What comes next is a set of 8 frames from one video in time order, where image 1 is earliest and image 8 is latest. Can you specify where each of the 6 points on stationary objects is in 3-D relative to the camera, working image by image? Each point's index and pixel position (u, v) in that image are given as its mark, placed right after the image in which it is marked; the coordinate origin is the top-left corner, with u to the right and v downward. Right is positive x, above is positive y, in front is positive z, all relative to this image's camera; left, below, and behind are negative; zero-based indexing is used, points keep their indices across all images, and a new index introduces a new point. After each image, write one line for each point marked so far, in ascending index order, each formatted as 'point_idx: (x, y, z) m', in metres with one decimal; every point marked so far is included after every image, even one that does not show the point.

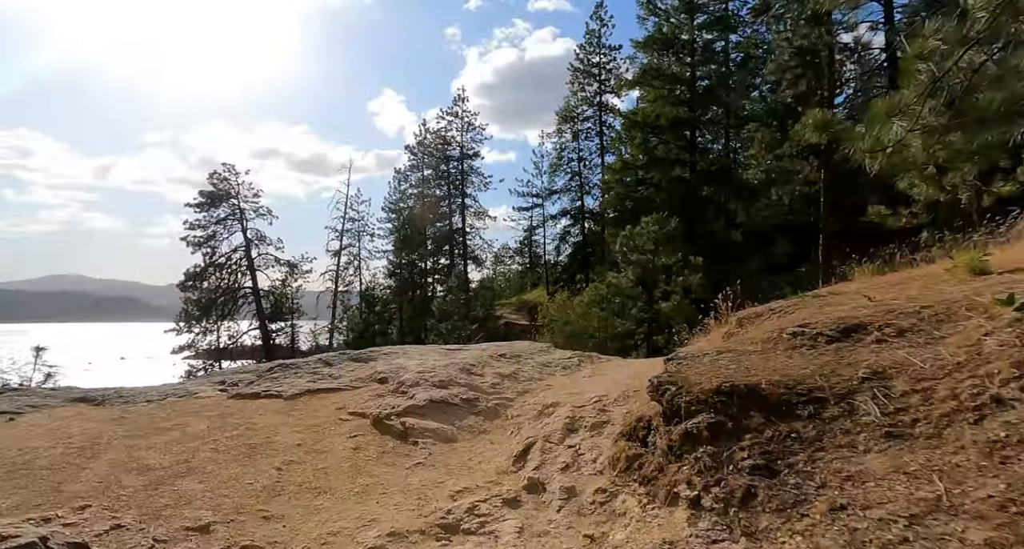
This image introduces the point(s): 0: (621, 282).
0: (+2.4, -0.3, +13.1) m
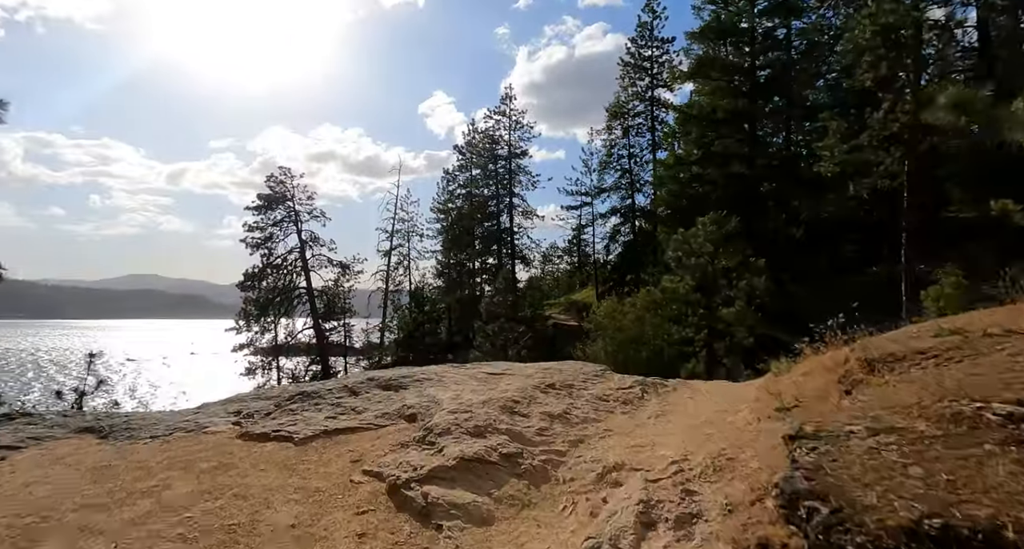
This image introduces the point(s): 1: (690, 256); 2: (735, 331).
0: (+3.5, -0.3, +12.3) m
1: (+3.8, +0.4, +12.3) m
2: (+4.5, -1.1, +11.9) m
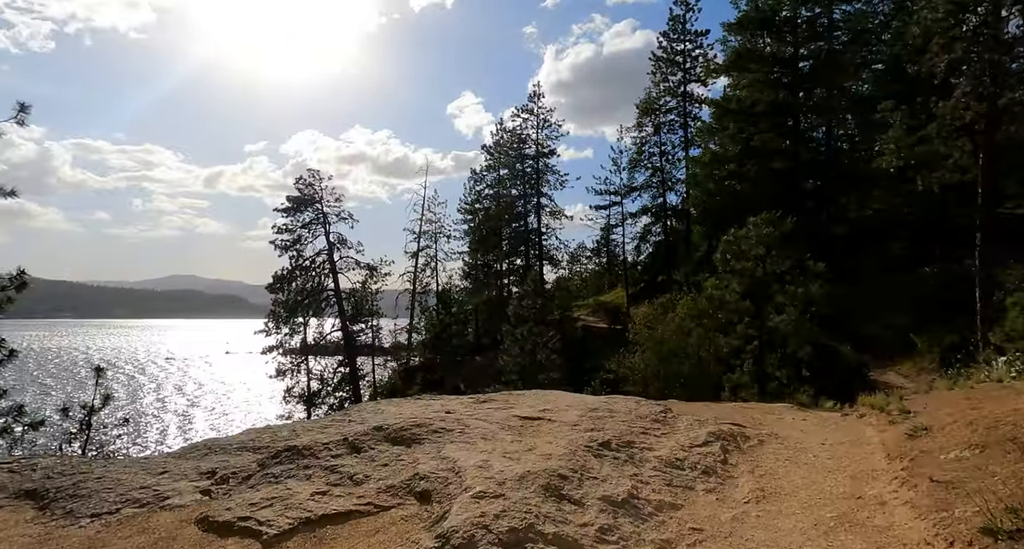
0: (+4.0, -0.4, +11.3) m
1: (+4.4, +0.3, +11.4) m
2: (+5.1, -1.2, +10.9) m
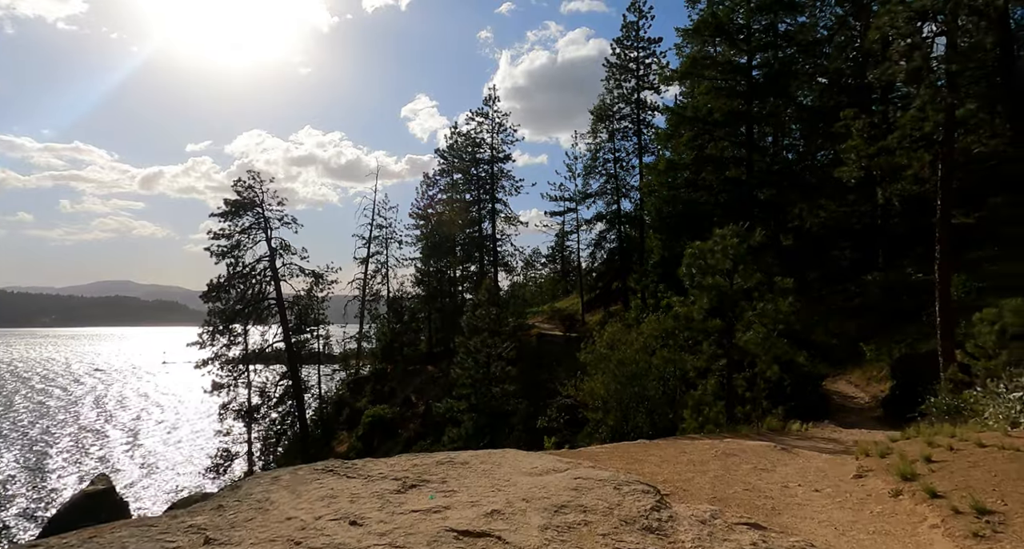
0: (+3.2, -0.7, +10.6) m
1: (+3.5, 0.0, +10.7) m
2: (+4.3, -1.5, +10.3) m
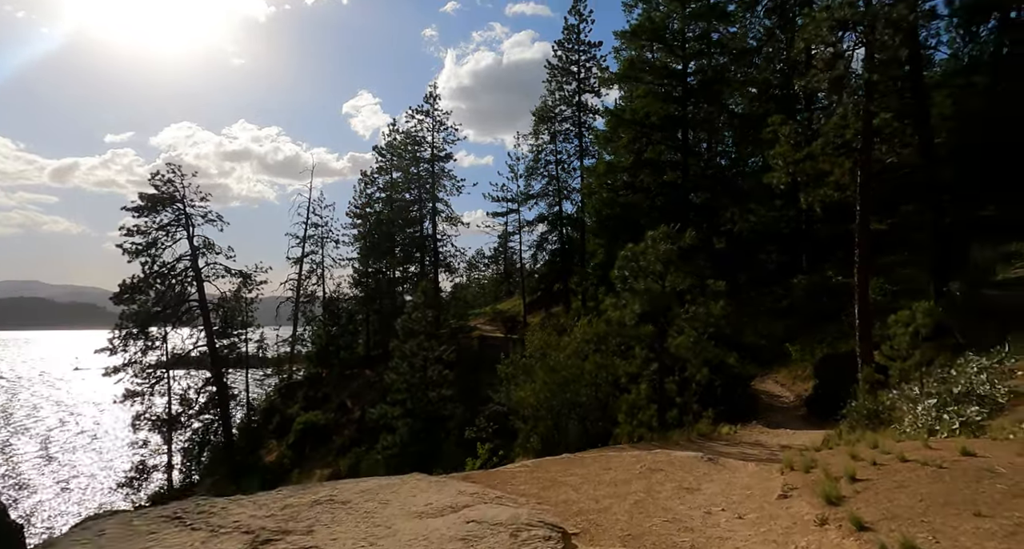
0: (+1.9, -0.8, +10.4) m
1: (+2.2, -0.1, +10.6) m
2: (+3.0, -1.5, +10.2) m
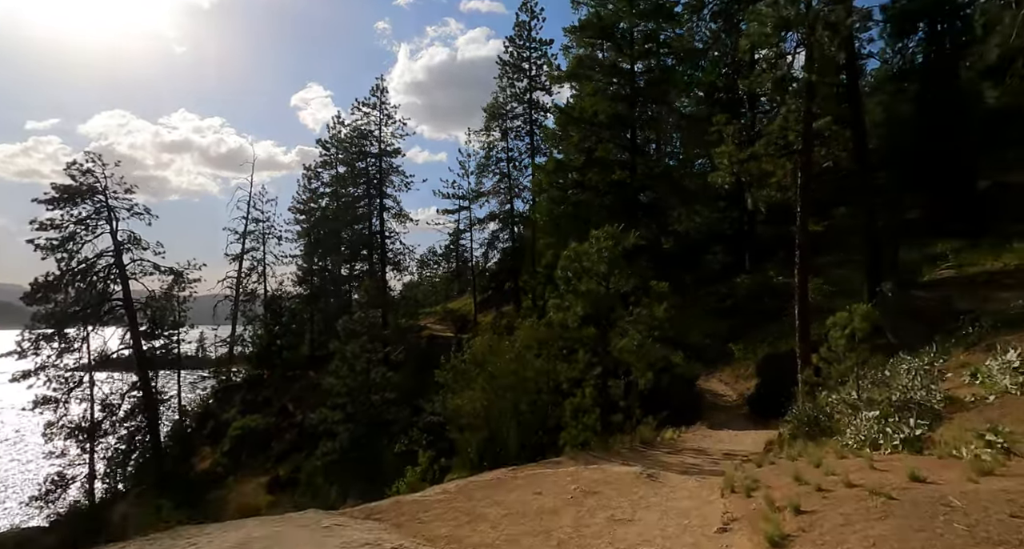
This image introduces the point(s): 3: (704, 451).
0: (+0.9, -0.8, +10.1) m
1: (+1.2, -0.1, +10.2) m
2: (+2.0, -1.6, +9.9) m
3: (+2.9, -2.7, +9.1) m
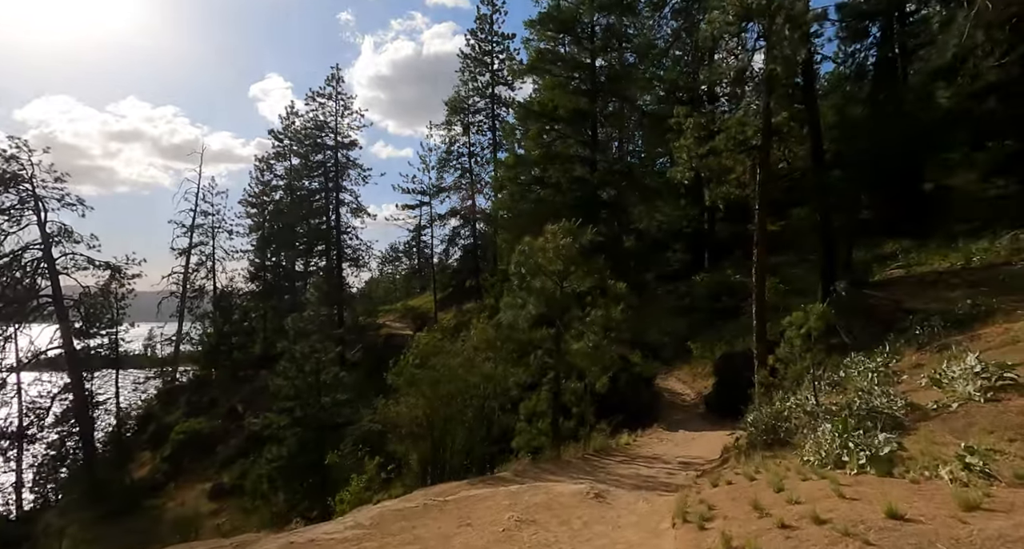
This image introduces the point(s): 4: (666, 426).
0: (+0.1, -0.8, +9.5) m
1: (+0.4, 0.0, +9.7) m
2: (+1.2, -1.5, +9.4) m
3: (+2.1, -2.7, +8.7) m
4: (+3.9, -3.8, +15.0) m
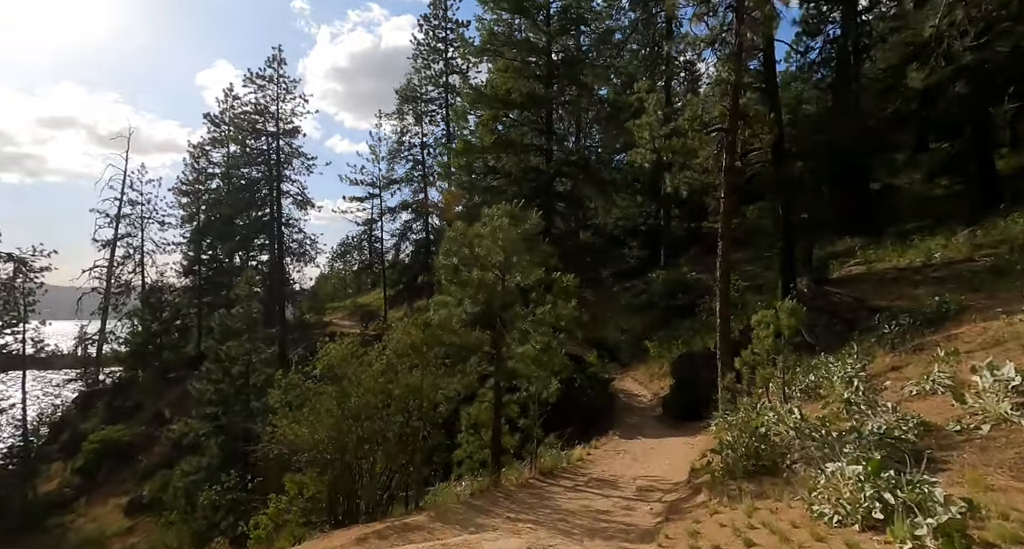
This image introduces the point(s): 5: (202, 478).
0: (-0.8, -0.6, +8.1) m
1: (-0.5, +0.1, +8.3) m
2: (+0.3, -1.4, +8.1) m
3: (+1.3, -2.6, +7.4) m
4: (+2.6, -3.7, +13.8) m
5: (-9.4, -6.2, +18.1) m
